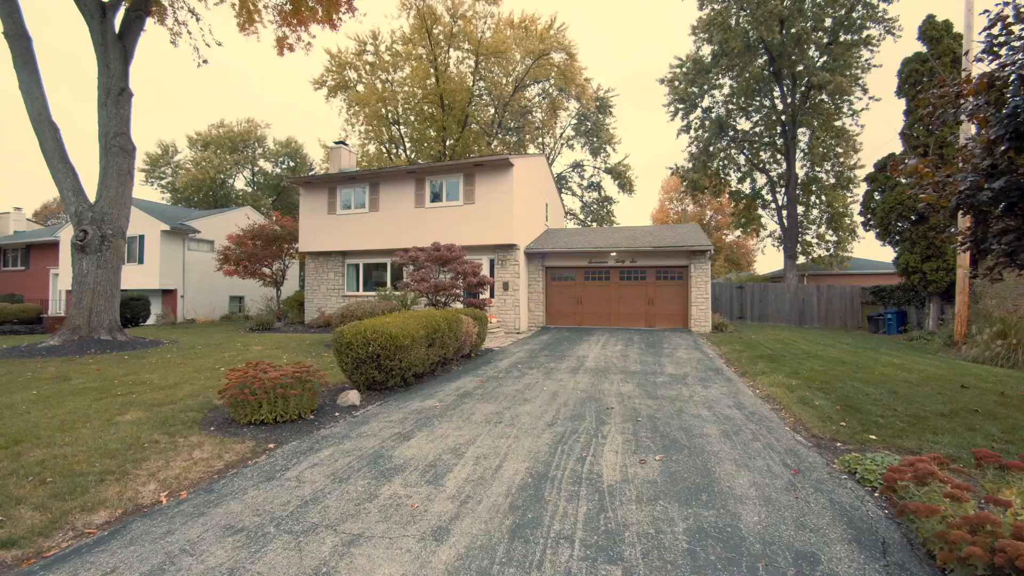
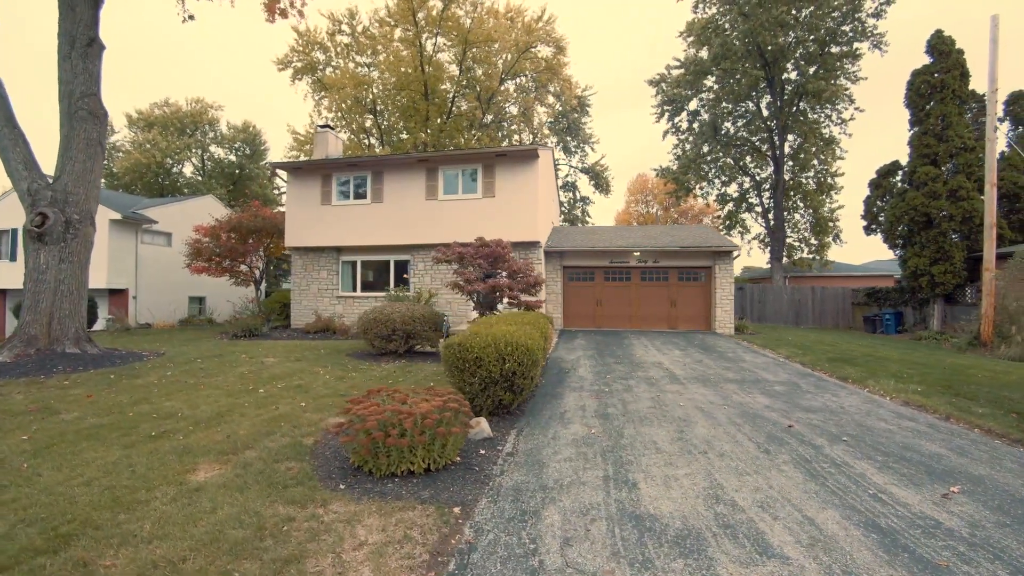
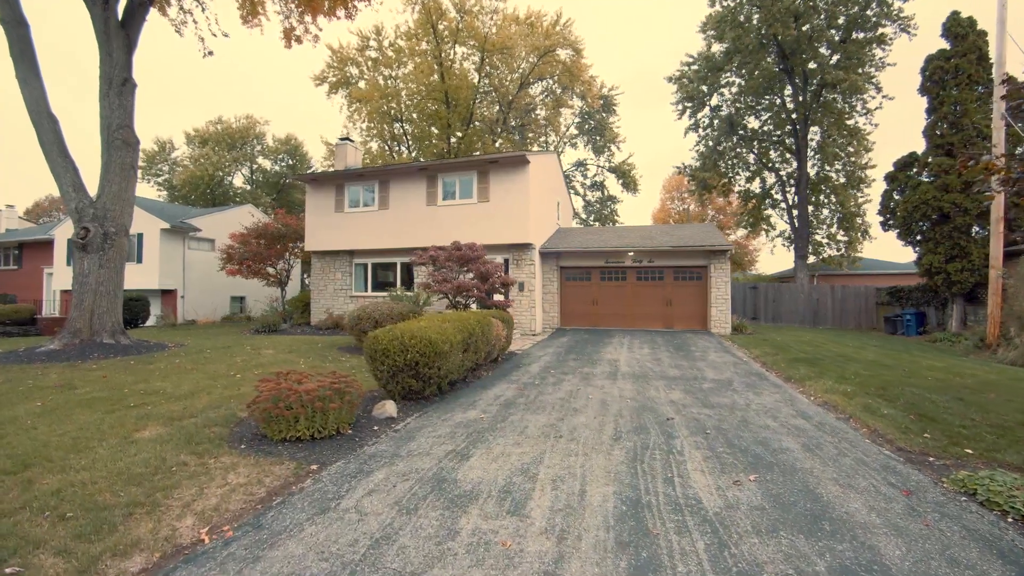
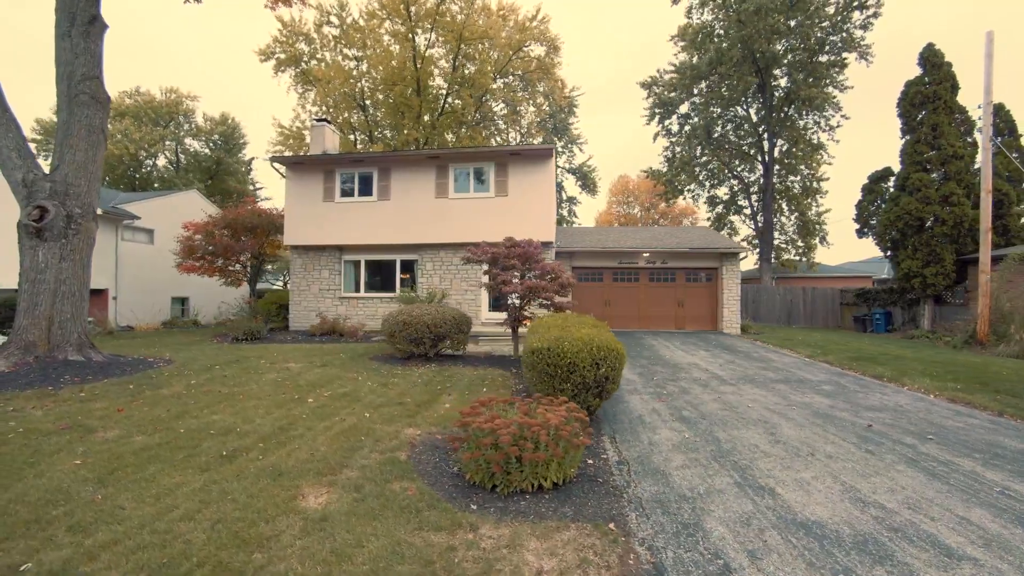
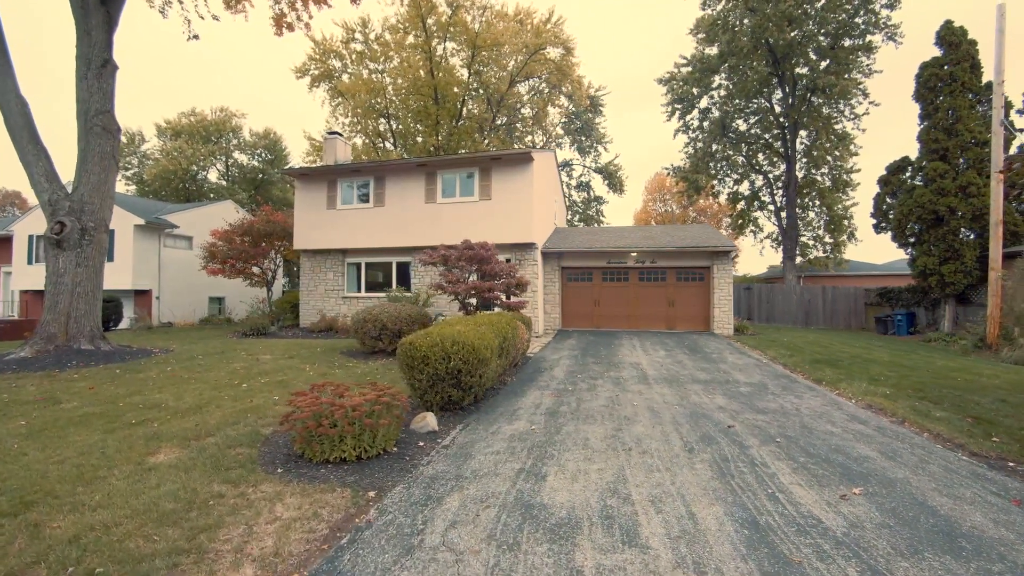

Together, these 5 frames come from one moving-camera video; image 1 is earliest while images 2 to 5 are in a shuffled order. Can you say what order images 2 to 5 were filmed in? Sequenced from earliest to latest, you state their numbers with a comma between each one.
3, 5, 2, 4
